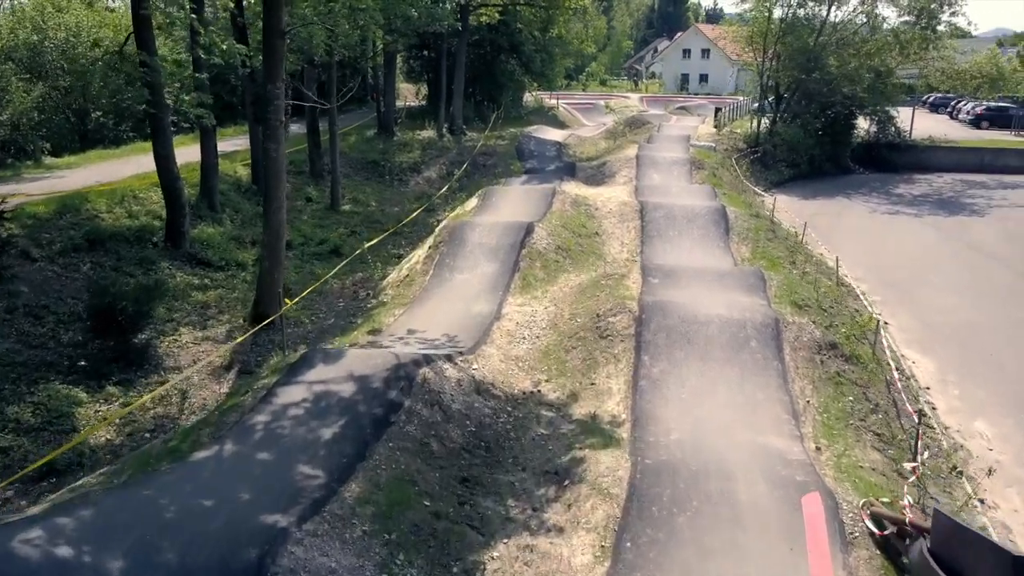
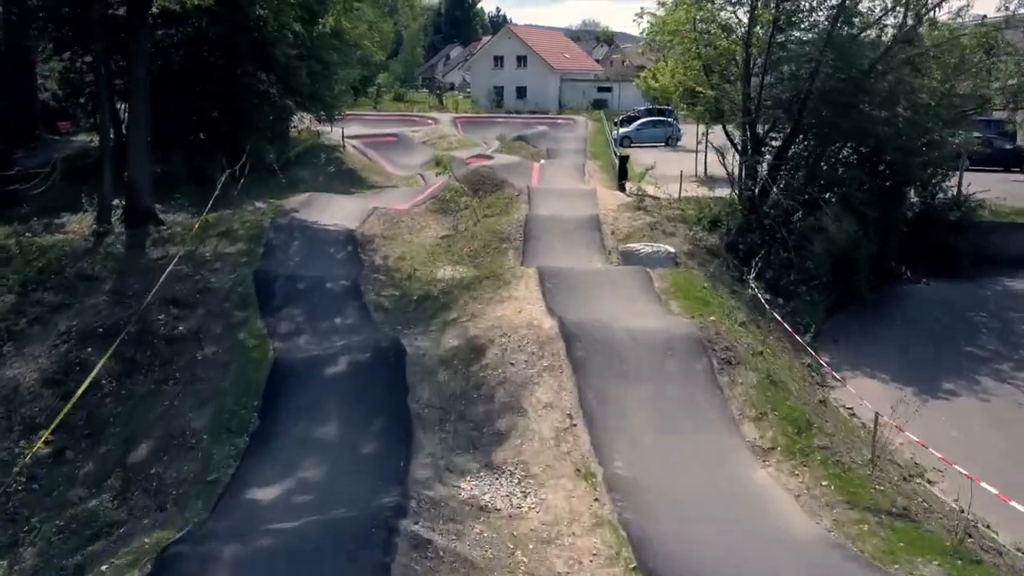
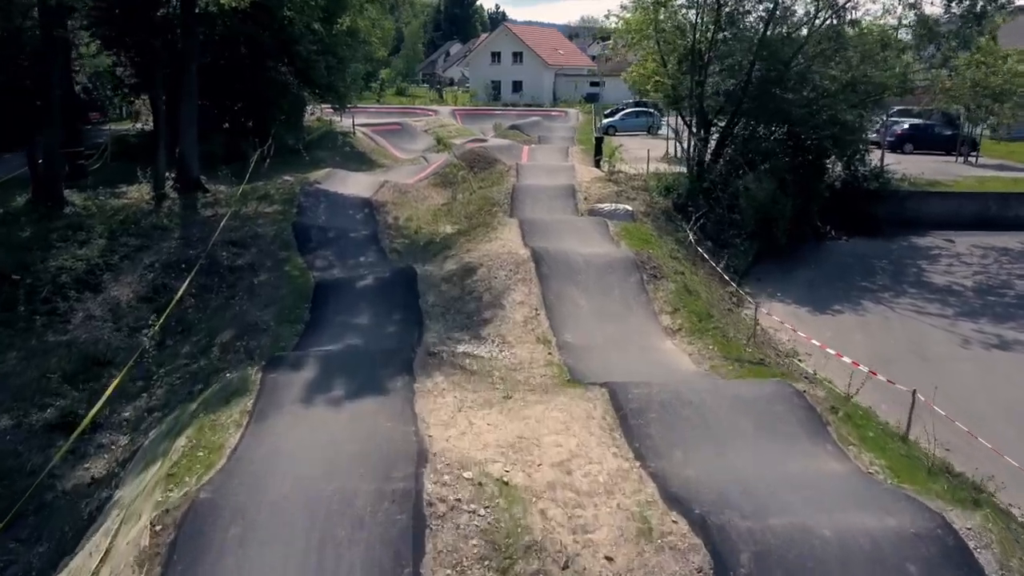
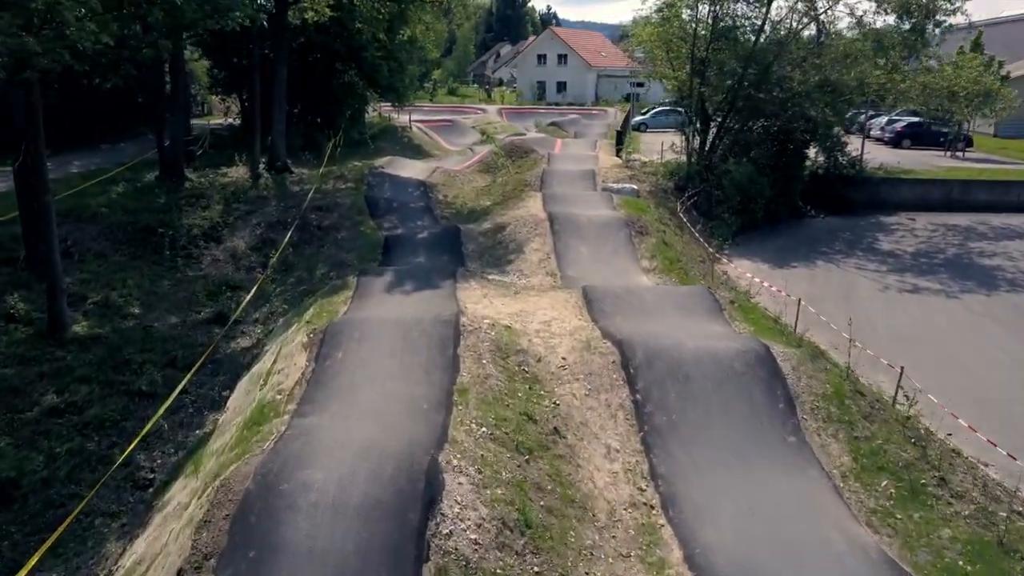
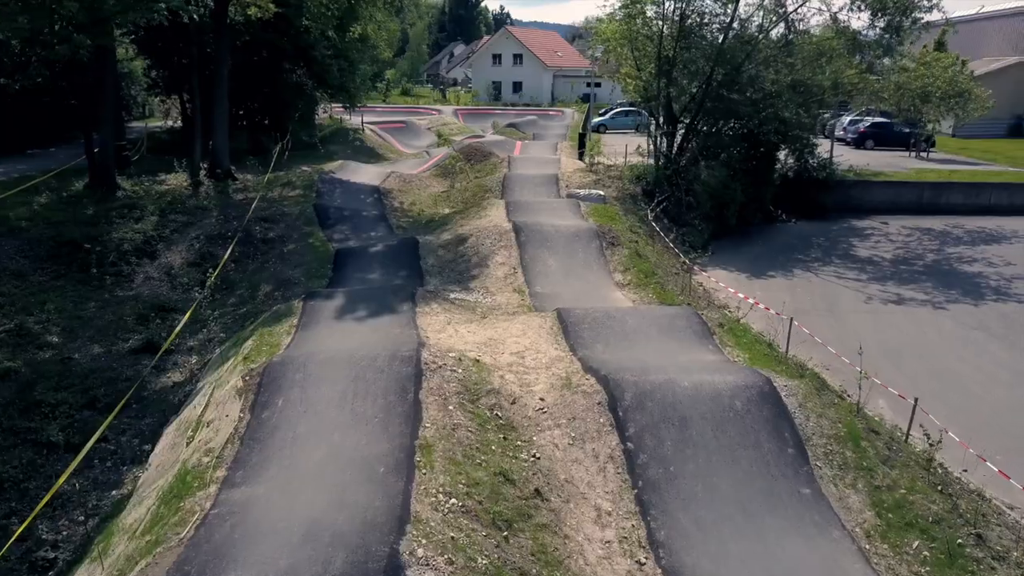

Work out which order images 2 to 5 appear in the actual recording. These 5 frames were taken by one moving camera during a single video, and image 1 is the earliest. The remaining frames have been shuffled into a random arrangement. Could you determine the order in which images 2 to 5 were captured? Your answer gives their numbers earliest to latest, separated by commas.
4, 5, 3, 2
